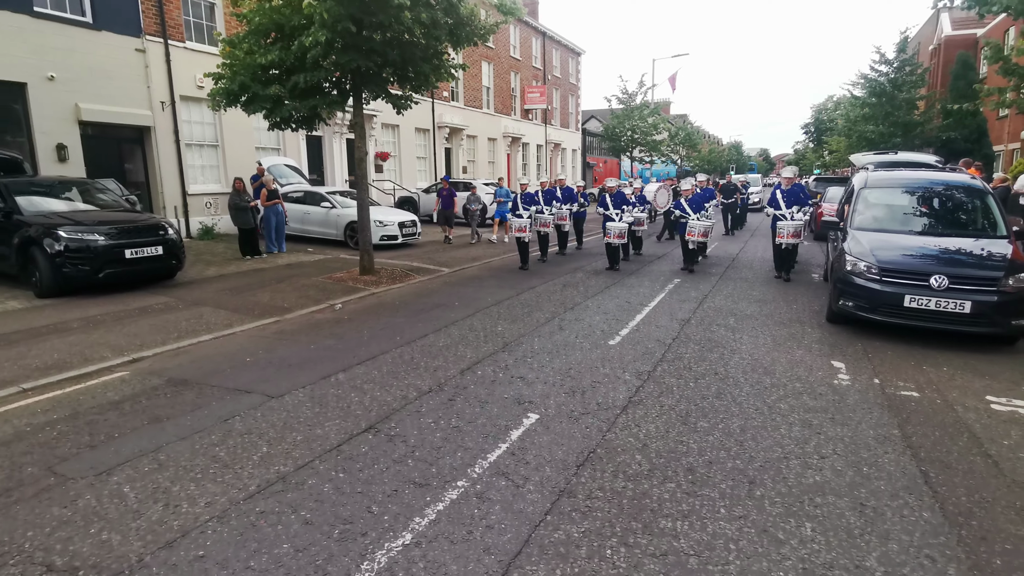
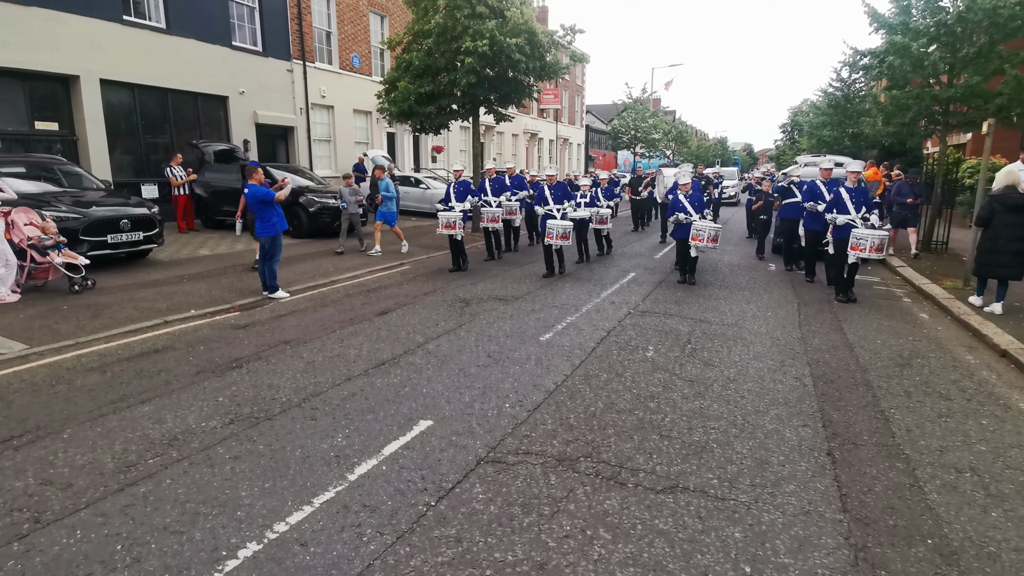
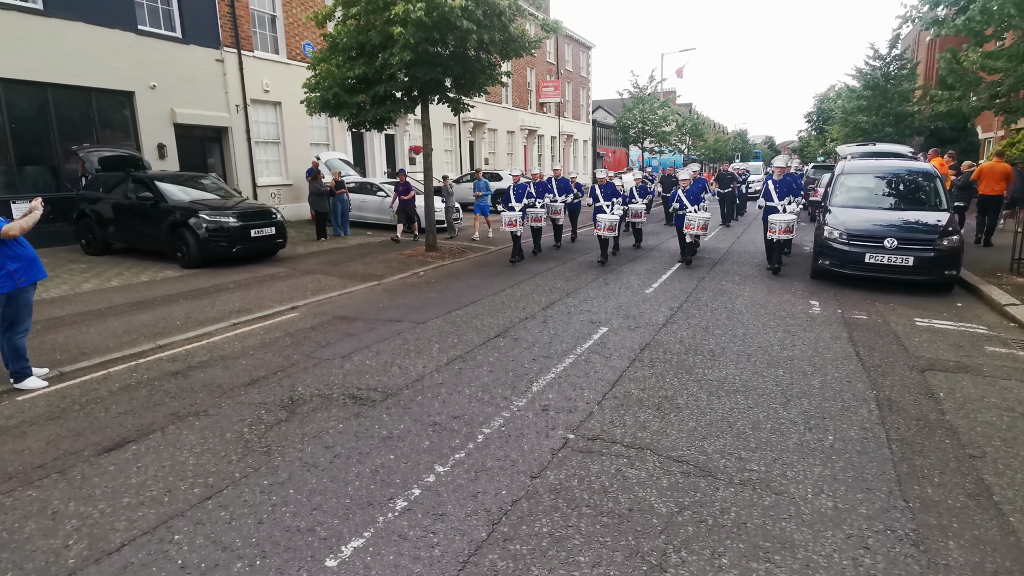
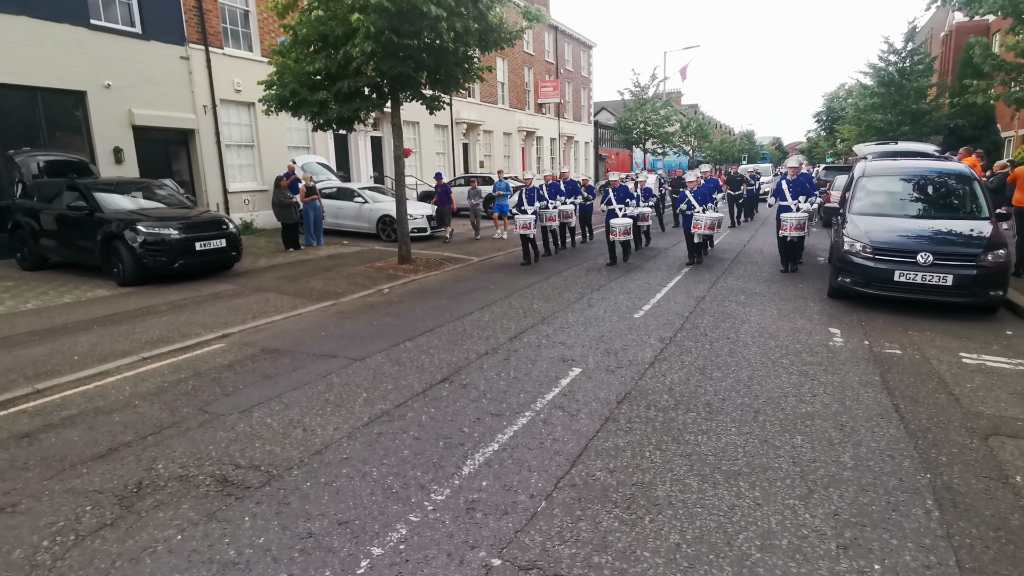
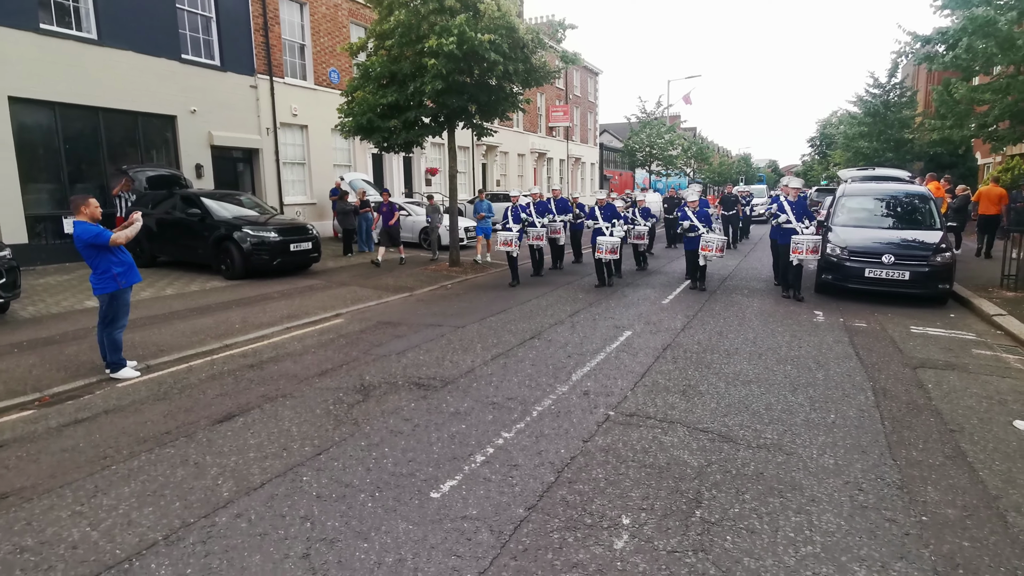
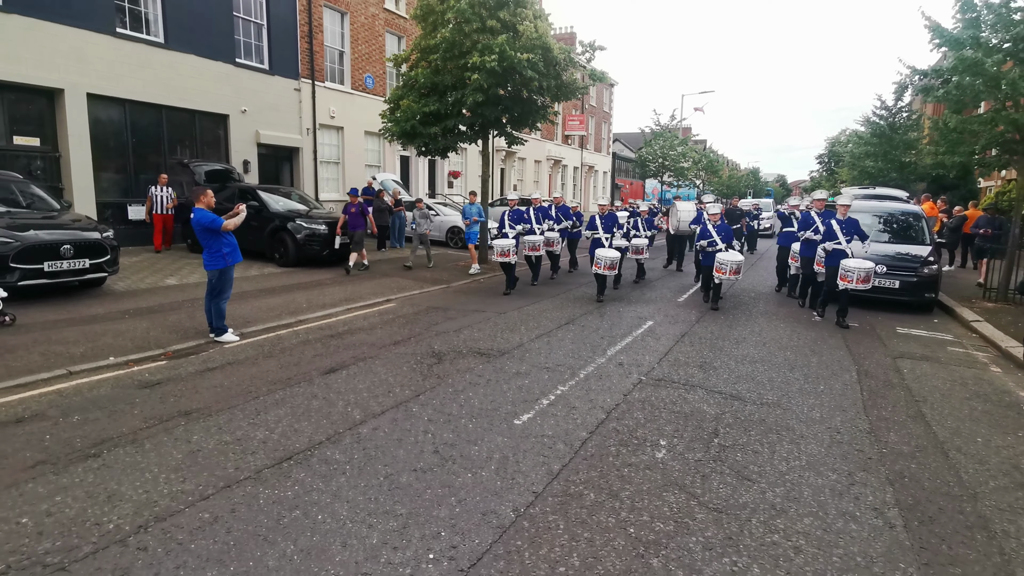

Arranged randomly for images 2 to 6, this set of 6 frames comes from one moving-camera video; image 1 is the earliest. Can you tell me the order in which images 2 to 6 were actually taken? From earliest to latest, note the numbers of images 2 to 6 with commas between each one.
4, 3, 5, 6, 2
